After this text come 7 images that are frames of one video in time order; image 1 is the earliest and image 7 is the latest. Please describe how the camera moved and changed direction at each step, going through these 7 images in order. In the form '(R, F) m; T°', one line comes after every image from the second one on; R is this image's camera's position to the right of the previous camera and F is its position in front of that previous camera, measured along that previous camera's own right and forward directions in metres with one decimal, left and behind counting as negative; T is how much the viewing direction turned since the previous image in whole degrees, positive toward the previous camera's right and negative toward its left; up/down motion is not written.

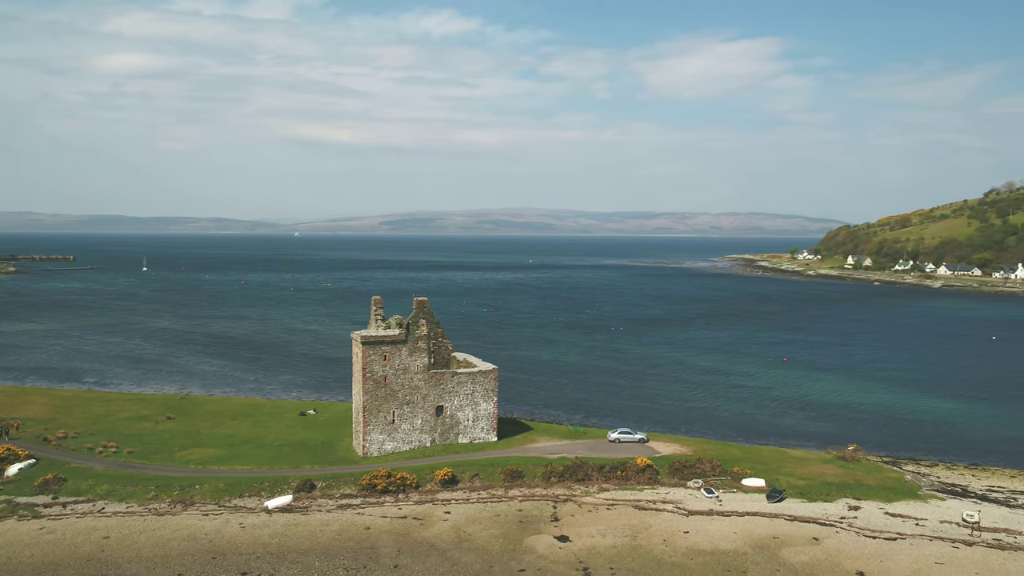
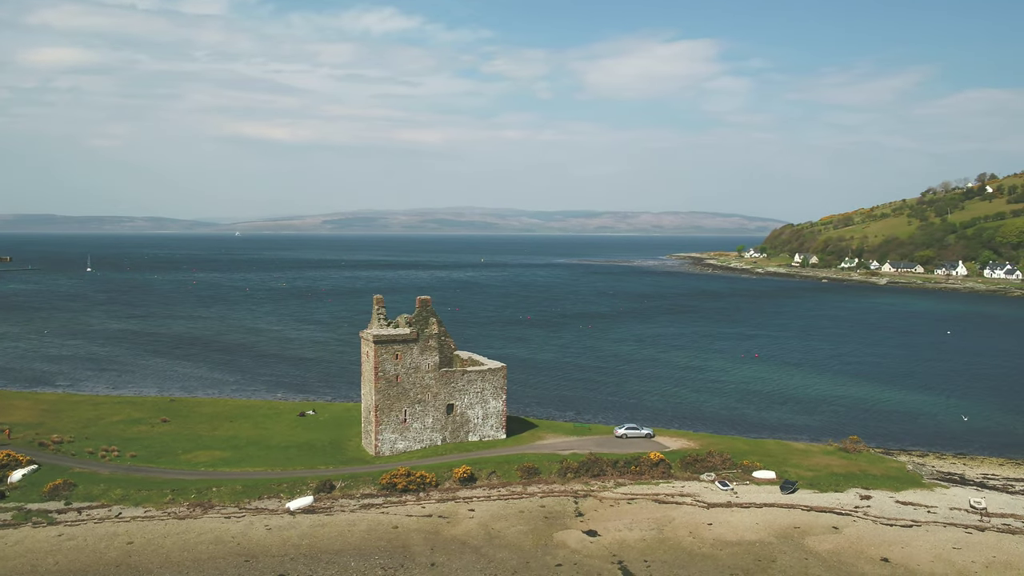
(-3.0, -0.1) m; +4°
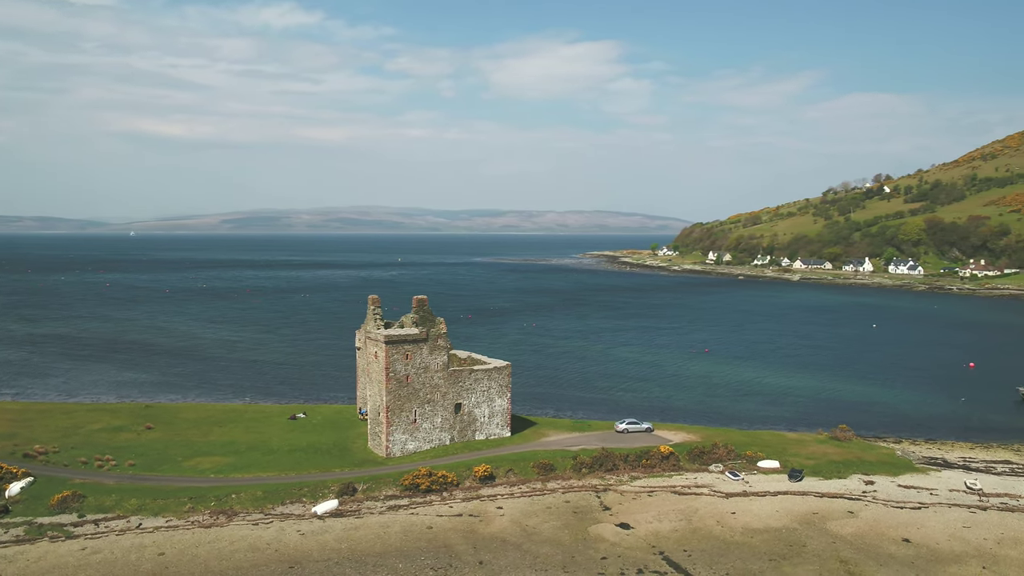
(-4.6, 0.0) m; +6°
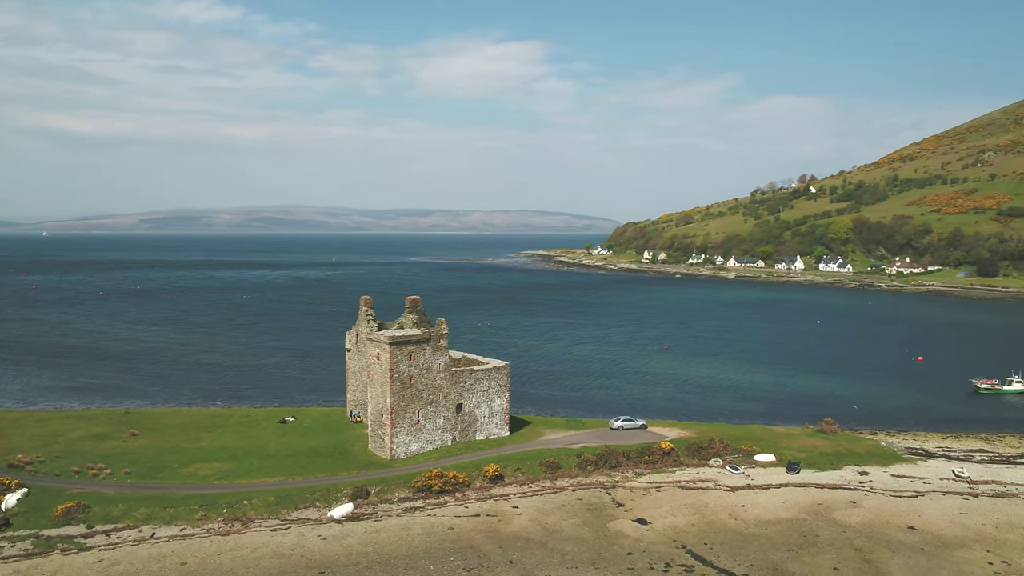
(-3.3, 0.0) m; +5°
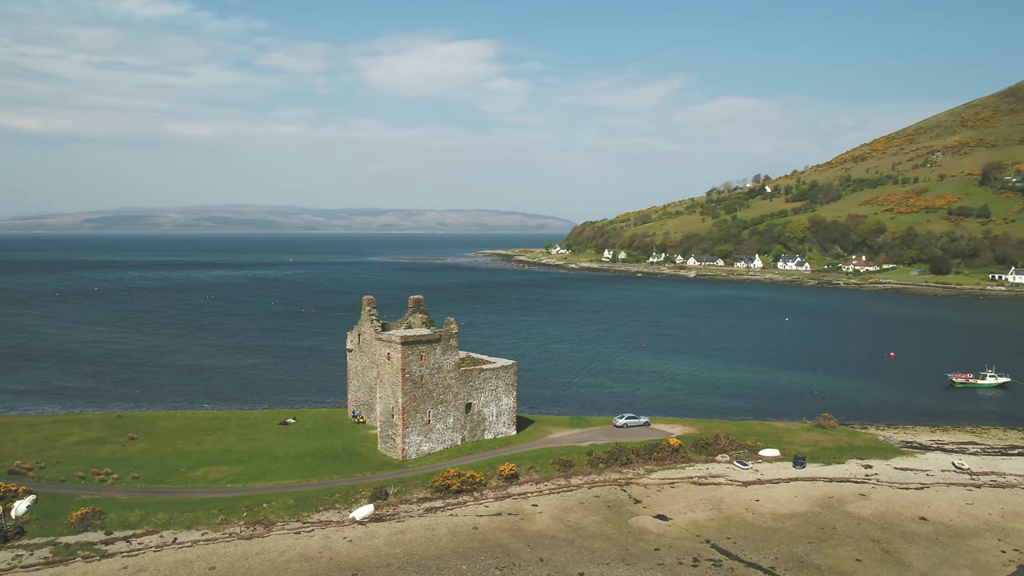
(-2.5, 0.0) m; +3°
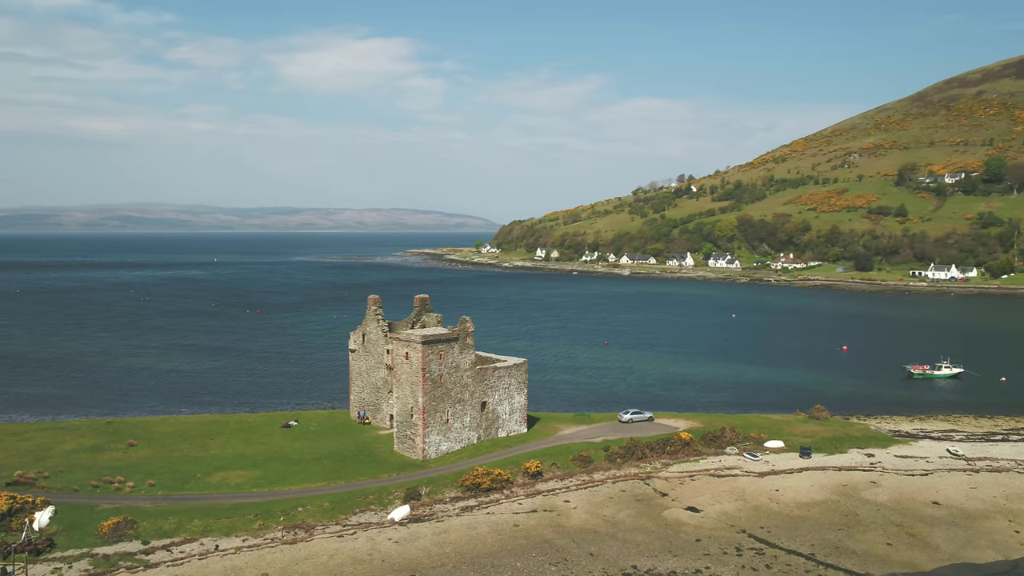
(-4.3, +0.1) m; +5°
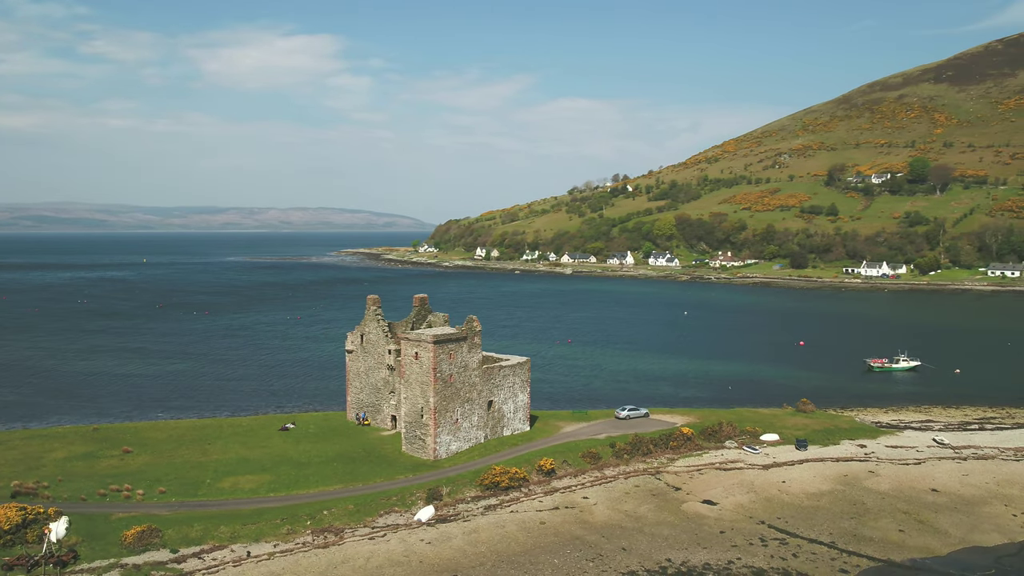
(-3.5, 0.0) m; +5°
